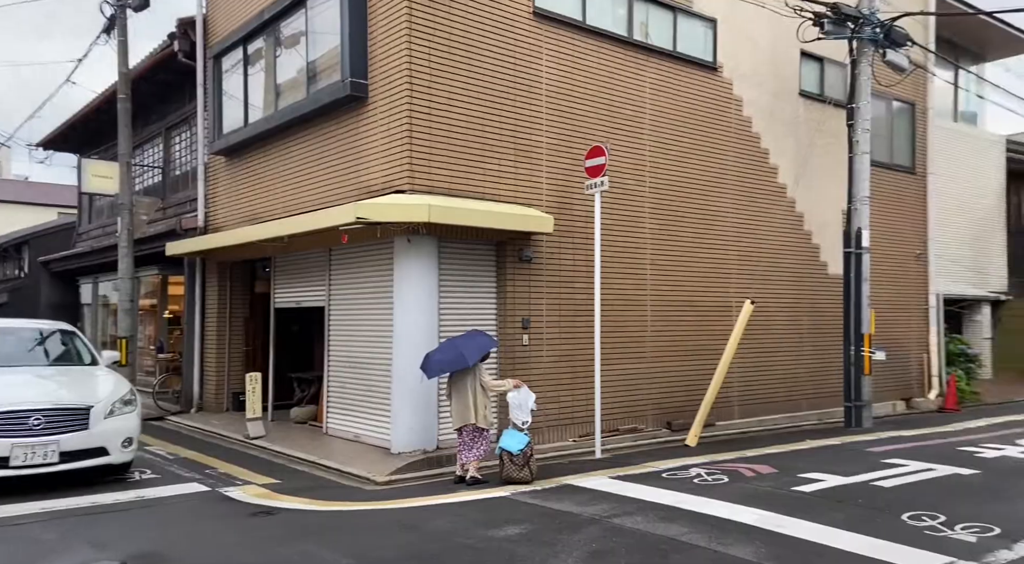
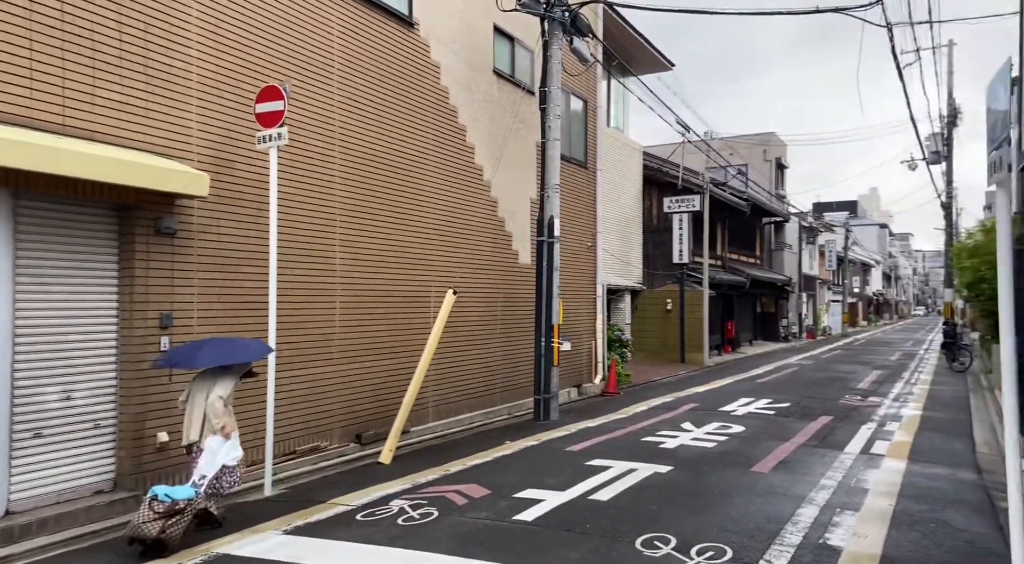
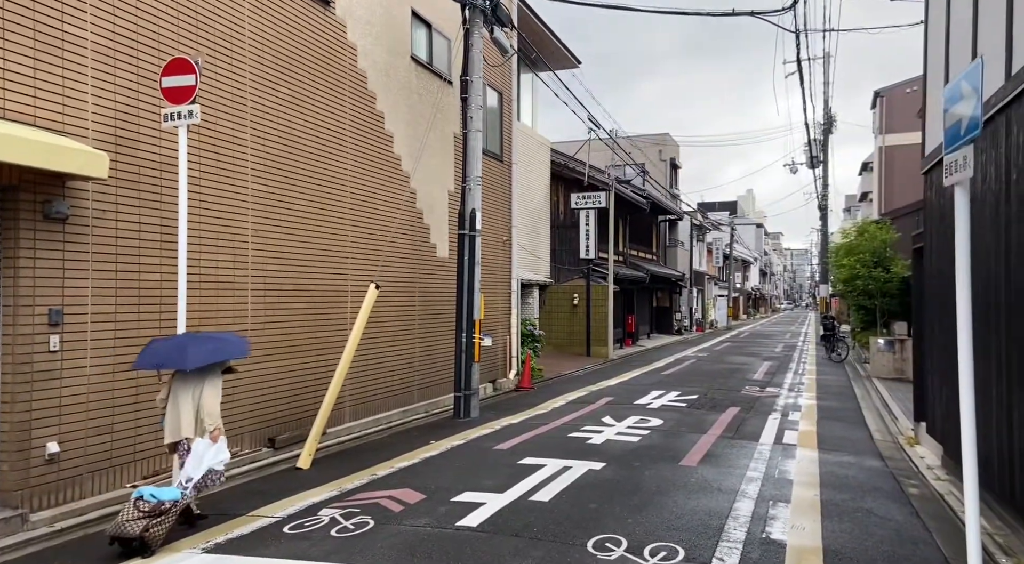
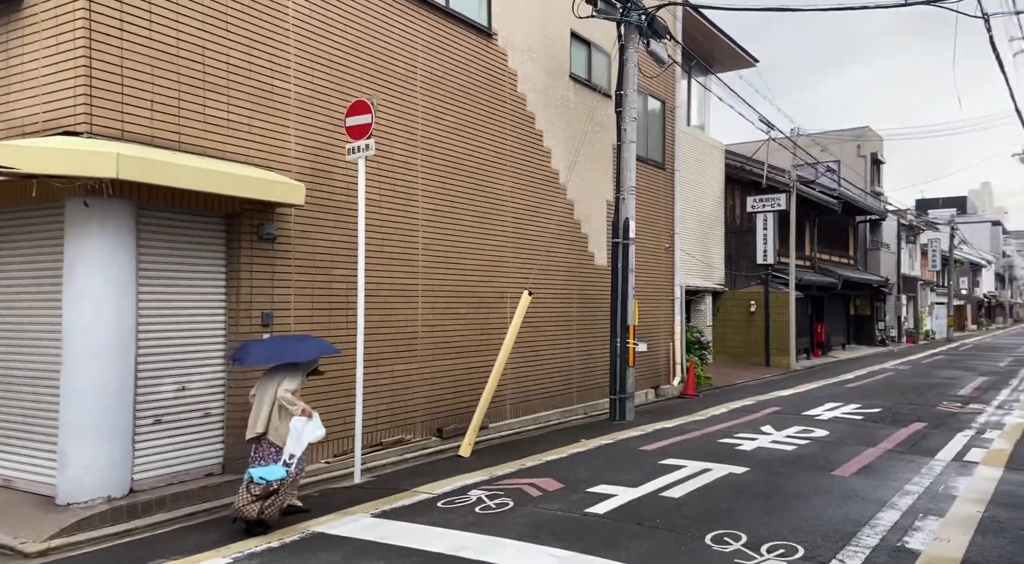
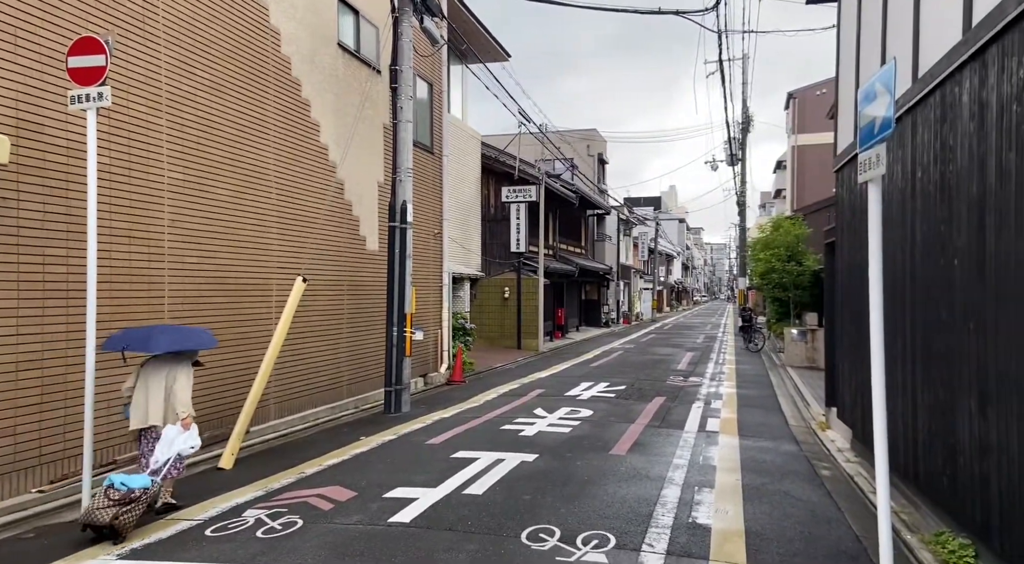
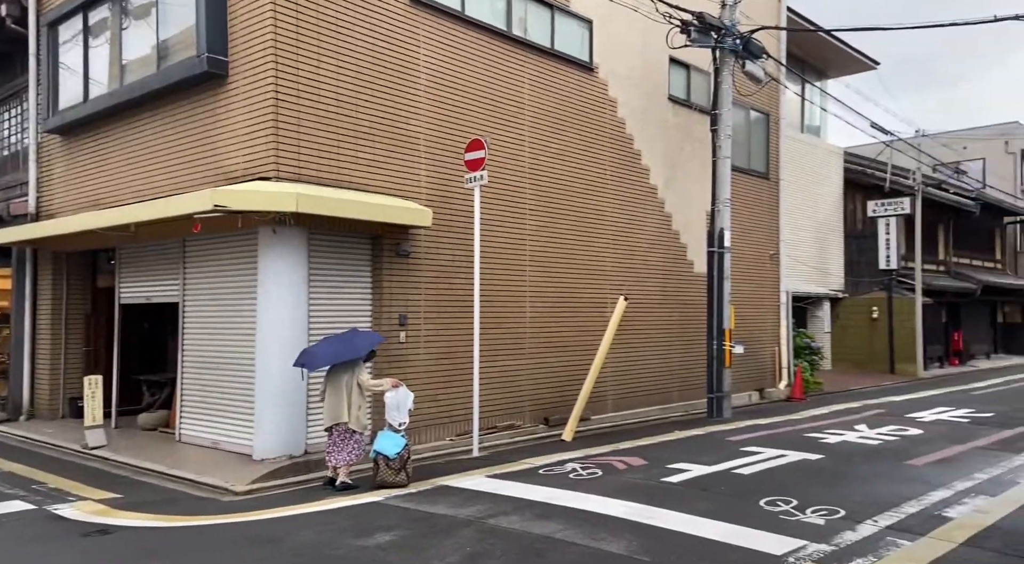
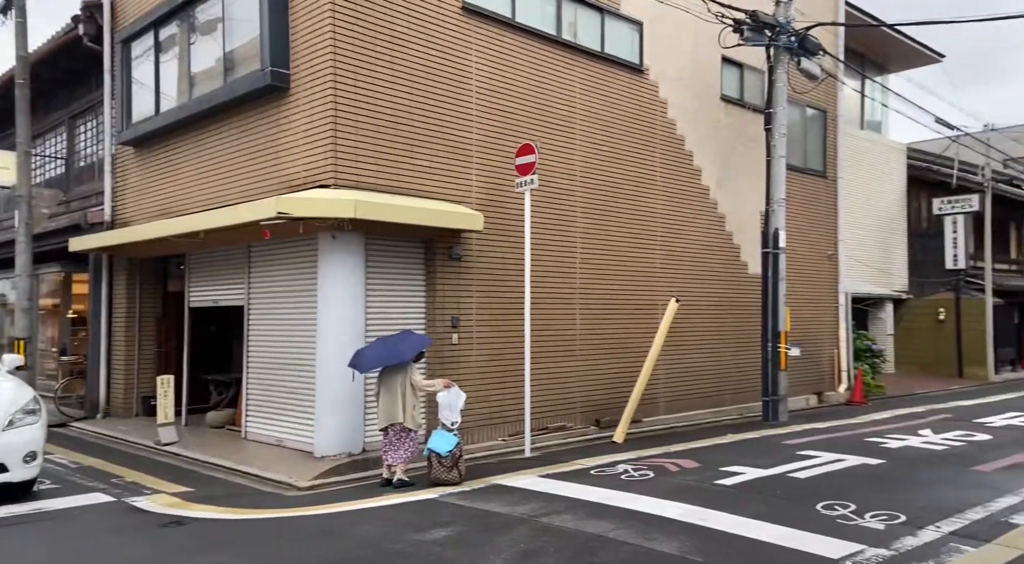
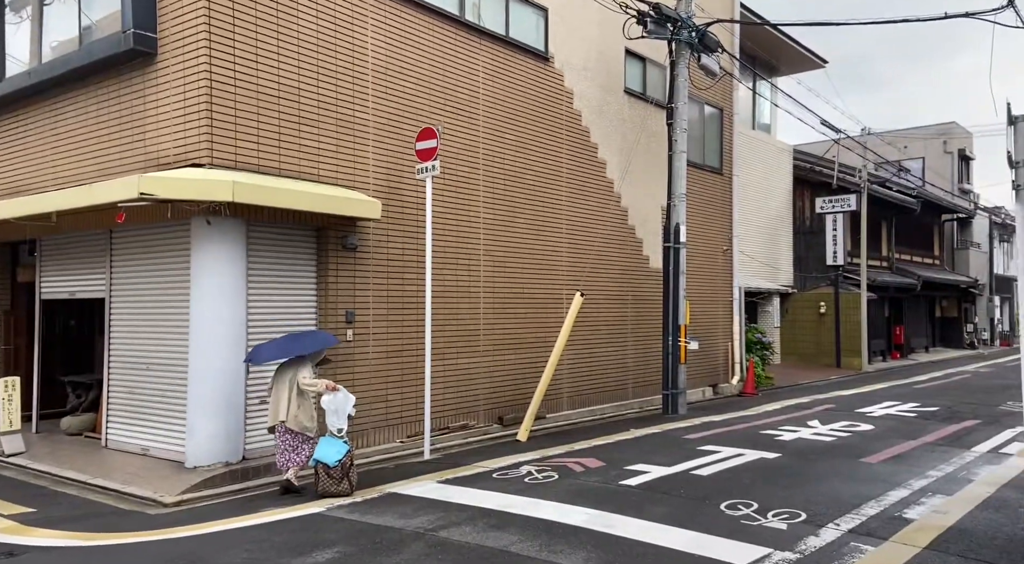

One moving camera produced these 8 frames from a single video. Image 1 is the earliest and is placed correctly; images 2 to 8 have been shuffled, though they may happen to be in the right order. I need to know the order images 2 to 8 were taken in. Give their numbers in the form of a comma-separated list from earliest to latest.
7, 6, 8, 4, 2, 3, 5
